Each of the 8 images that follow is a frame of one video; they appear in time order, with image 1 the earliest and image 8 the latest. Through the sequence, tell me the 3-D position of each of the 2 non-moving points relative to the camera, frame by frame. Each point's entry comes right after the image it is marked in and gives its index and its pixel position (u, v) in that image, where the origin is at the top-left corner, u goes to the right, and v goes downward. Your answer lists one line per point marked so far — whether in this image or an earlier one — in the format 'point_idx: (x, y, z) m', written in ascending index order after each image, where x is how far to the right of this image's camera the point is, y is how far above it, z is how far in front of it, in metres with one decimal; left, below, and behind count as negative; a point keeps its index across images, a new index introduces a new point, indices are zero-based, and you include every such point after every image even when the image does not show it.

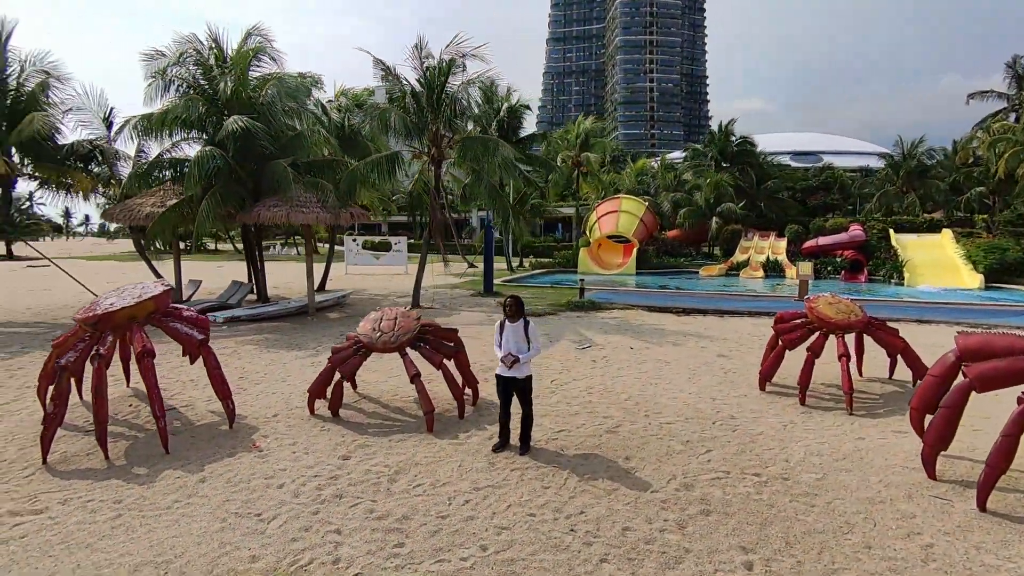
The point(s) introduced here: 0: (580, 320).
0: (+1.3, -0.6, +10.8) m
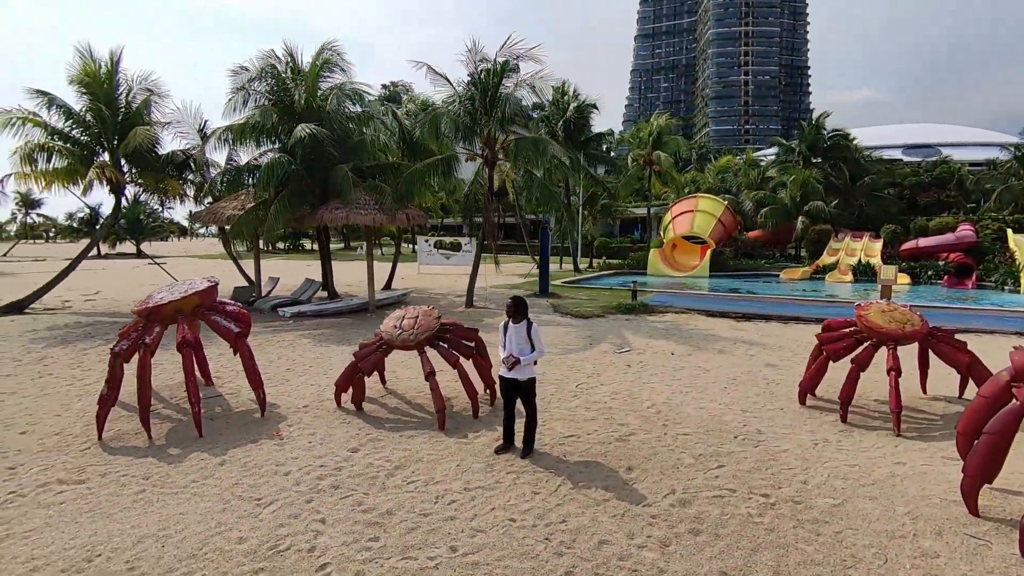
0: (+2.2, -0.7, +10.4) m
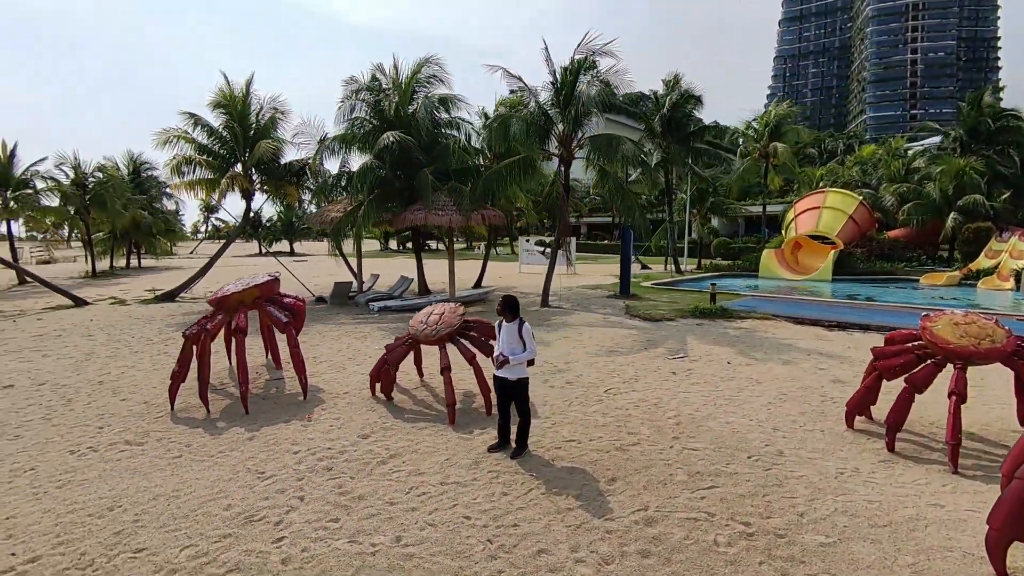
0: (+3.3, -0.7, +9.8) m
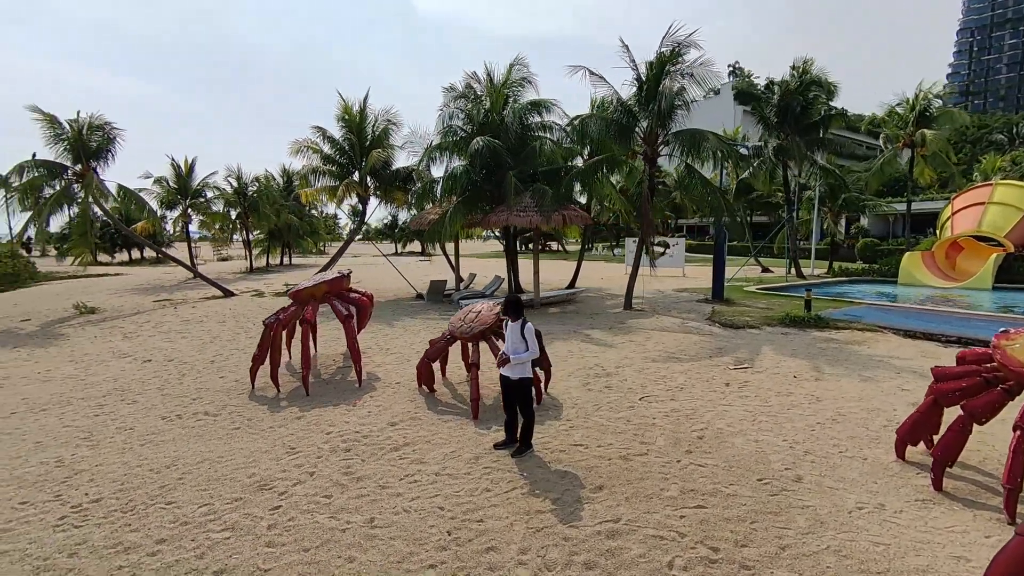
0: (+4.3, -0.8, +8.9) m
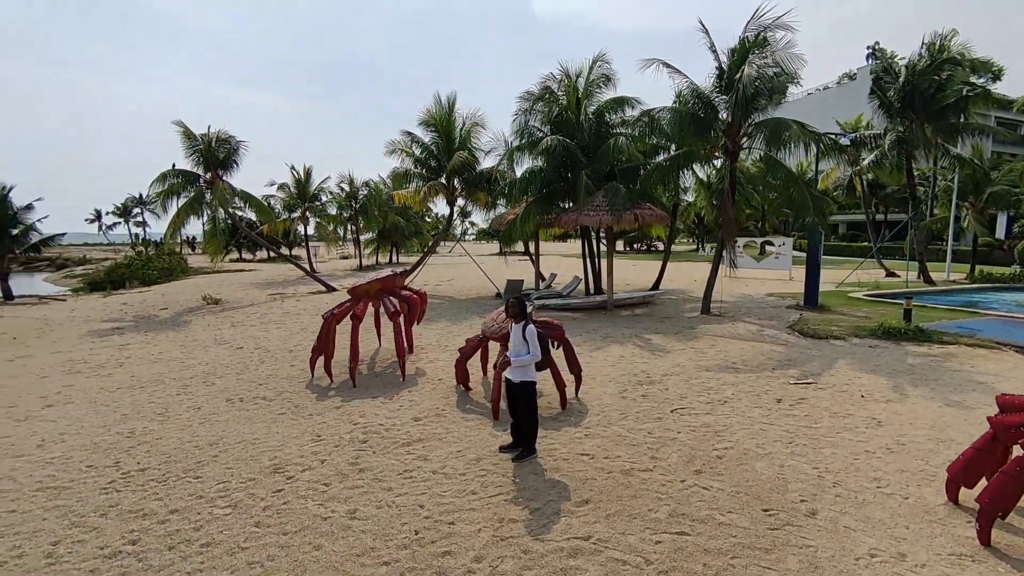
0: (+5.0, -0.9, +7.8) m
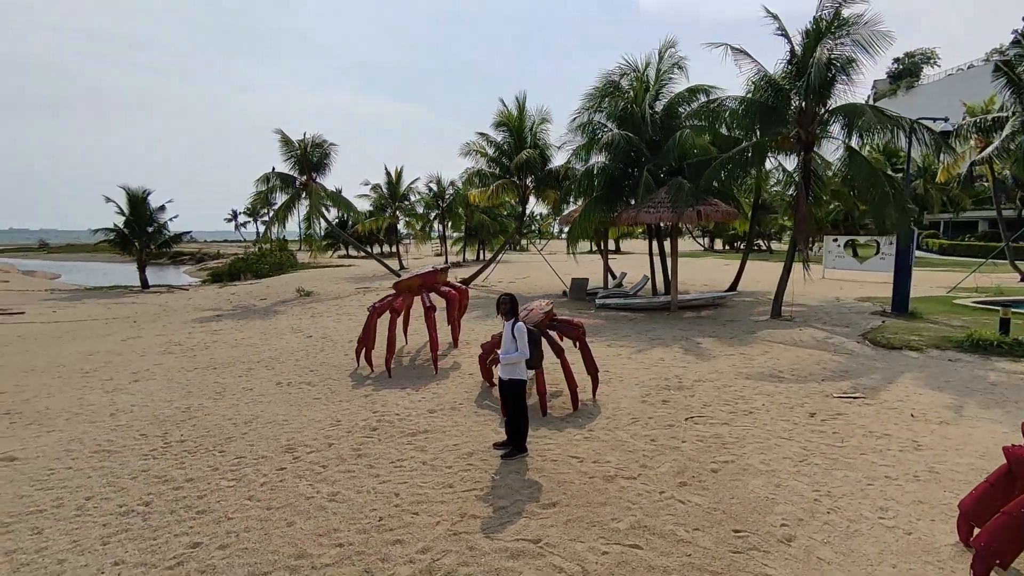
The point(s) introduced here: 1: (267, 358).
0: (+5.3, -0.9, +6.8) m
1: (-4.4, -1.2, +9.9) m
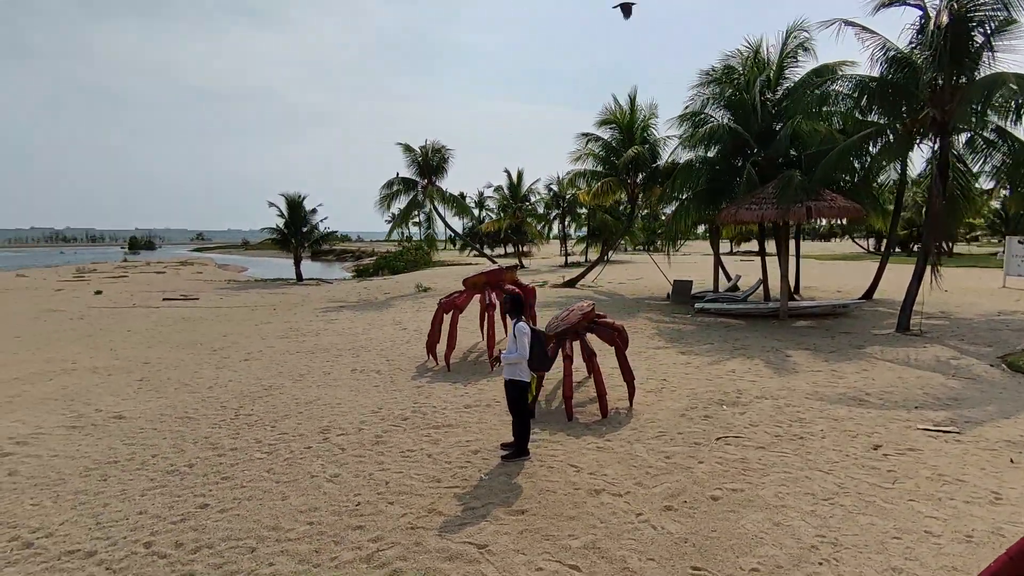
0: (+5.6, -1.1, +5.3) m
1: (-3.0, -1.1, +10.7) m
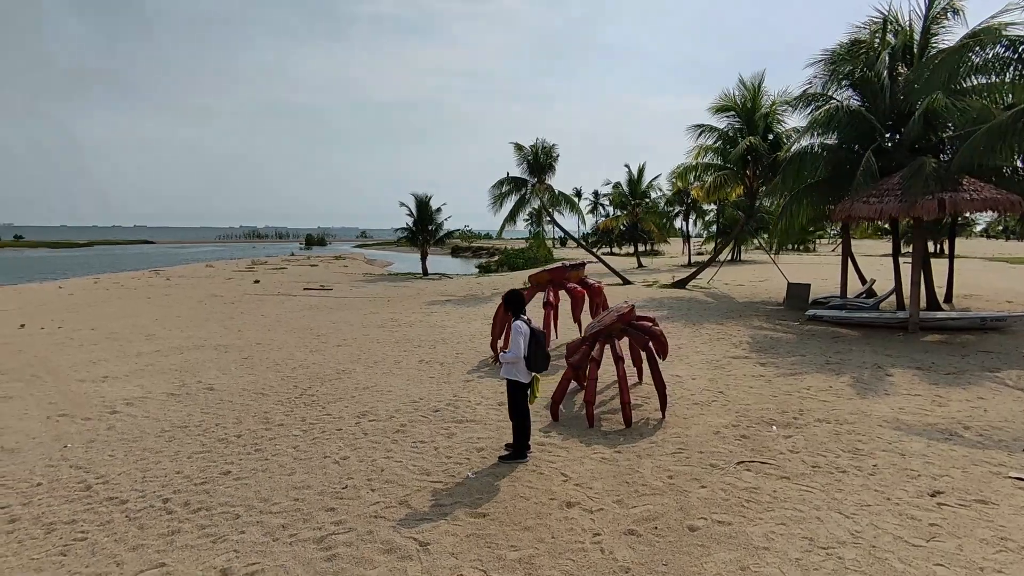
0: (+5.5, -1.2, +3.7) m
1: (-1.4, -1.0, +11.1) m
